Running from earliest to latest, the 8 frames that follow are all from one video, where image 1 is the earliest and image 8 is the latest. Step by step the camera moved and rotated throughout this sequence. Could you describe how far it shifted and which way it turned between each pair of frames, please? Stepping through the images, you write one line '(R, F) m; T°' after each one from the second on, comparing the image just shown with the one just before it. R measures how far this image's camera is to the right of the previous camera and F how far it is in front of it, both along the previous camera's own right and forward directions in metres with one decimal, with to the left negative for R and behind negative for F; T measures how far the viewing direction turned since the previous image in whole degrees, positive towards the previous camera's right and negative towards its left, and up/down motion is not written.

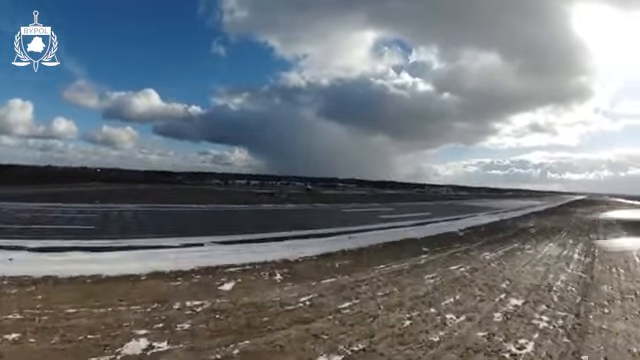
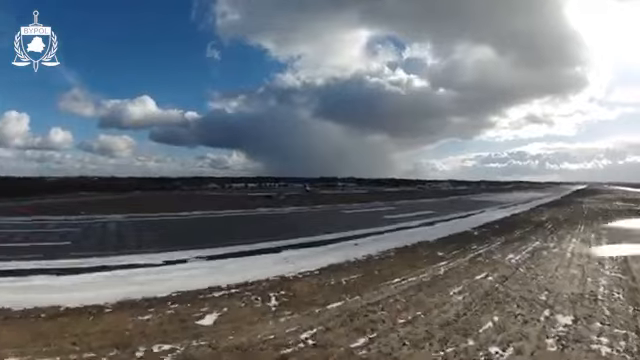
(0.0, +2.1) m; 0°
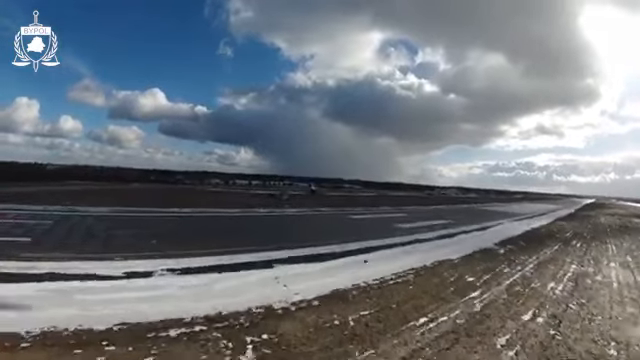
(0.0, +2.7) m; -1°
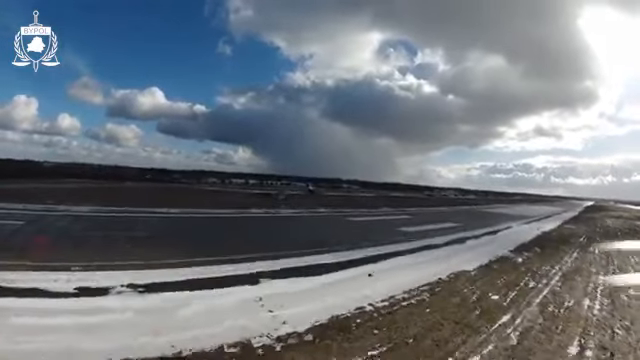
(0.0, +2.0) m; 0°
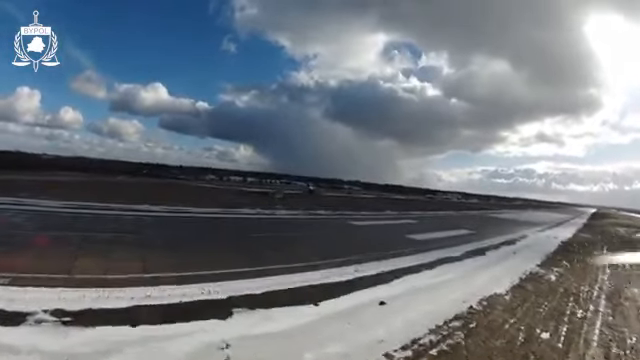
(0.0, +2.5) m; 0°
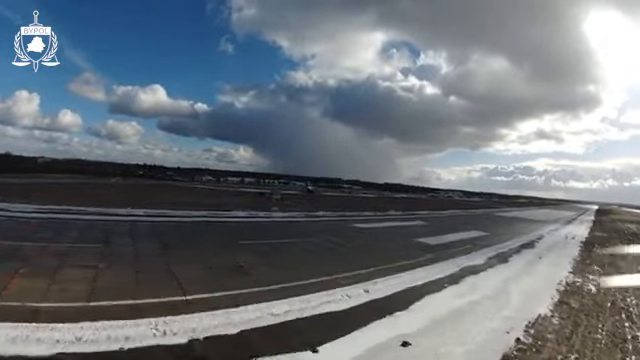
(0.0, +2.2) m; 0°
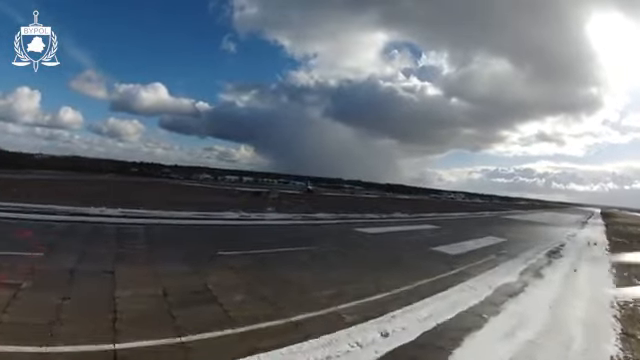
(0.0, +2.3) m; 0°
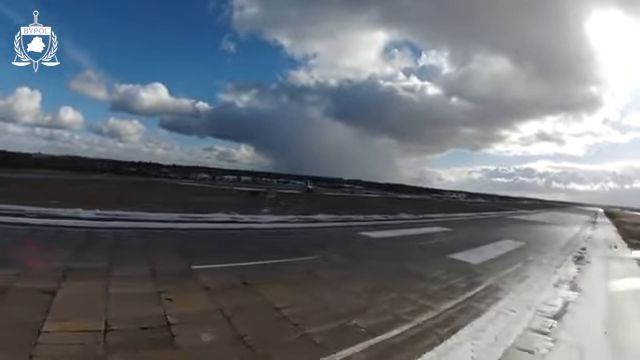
(0.0, +1.7) m; 0°
